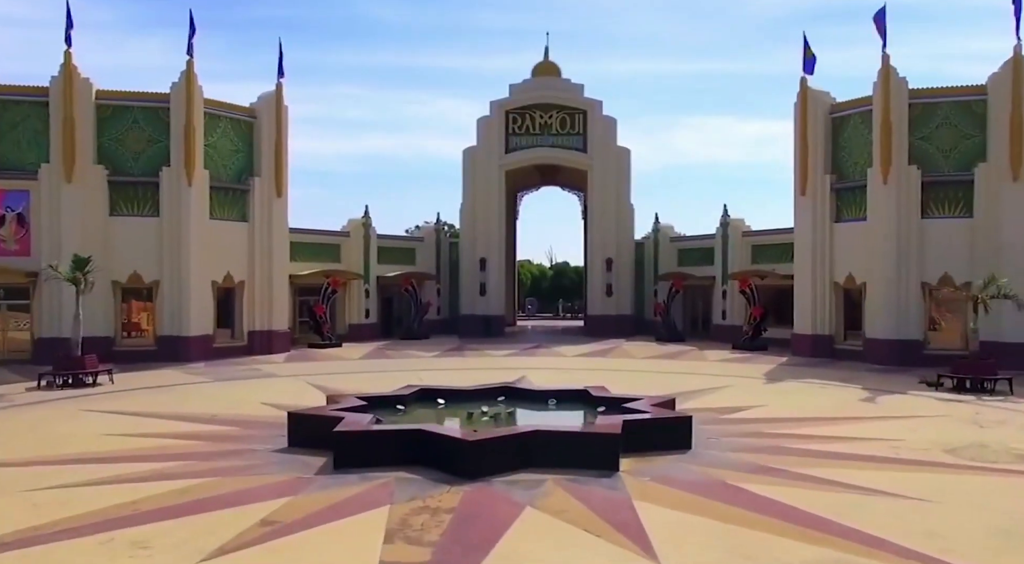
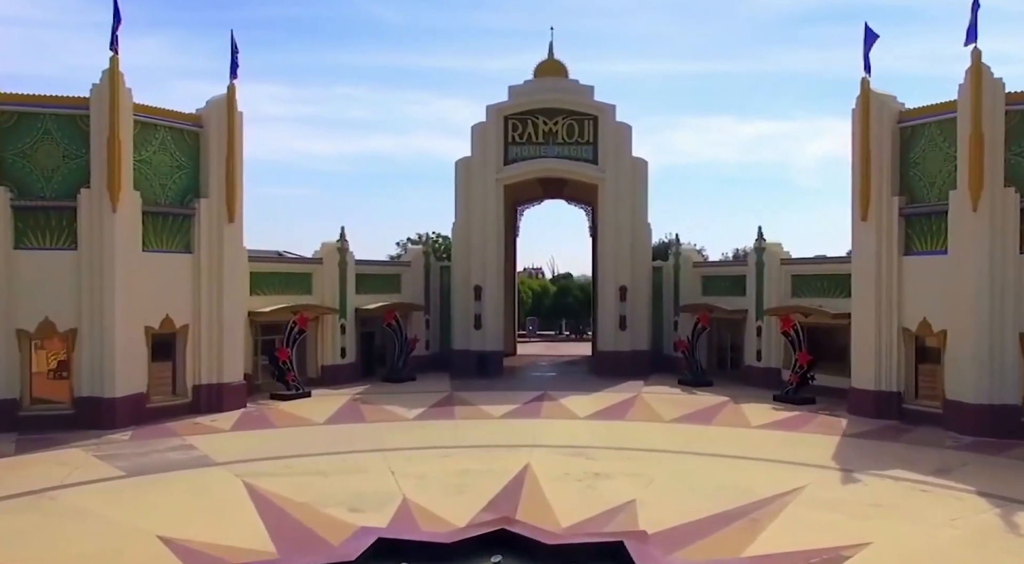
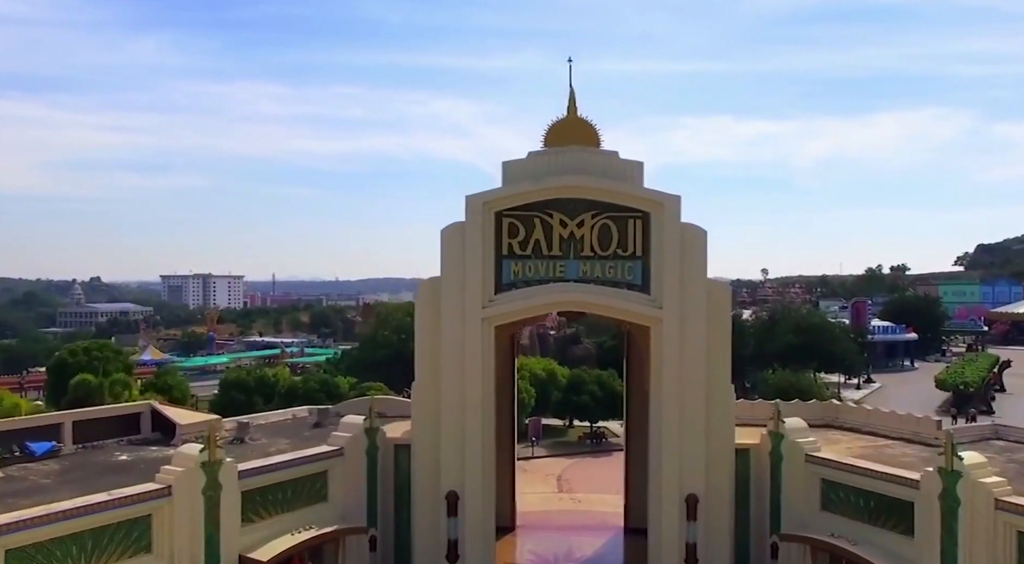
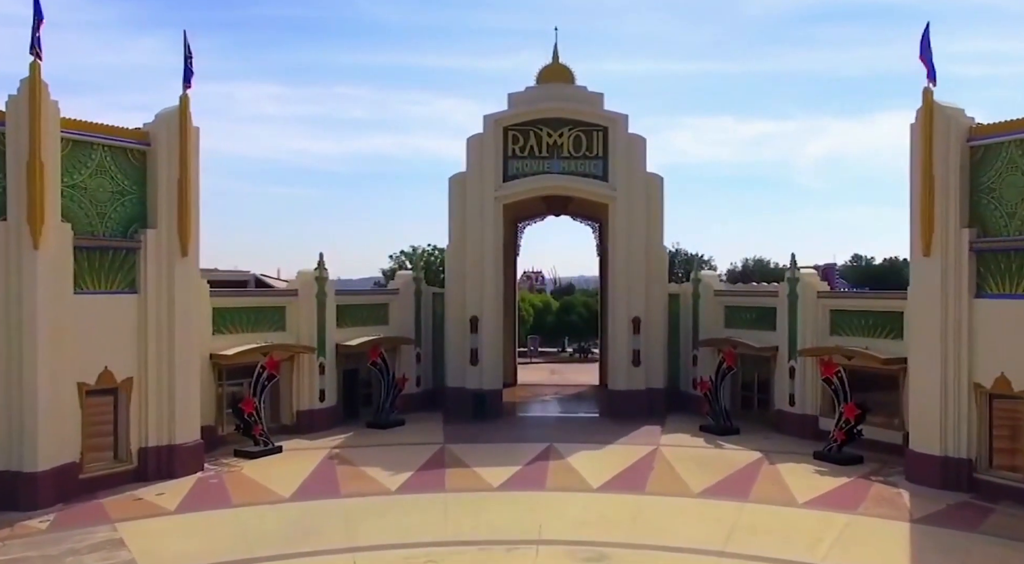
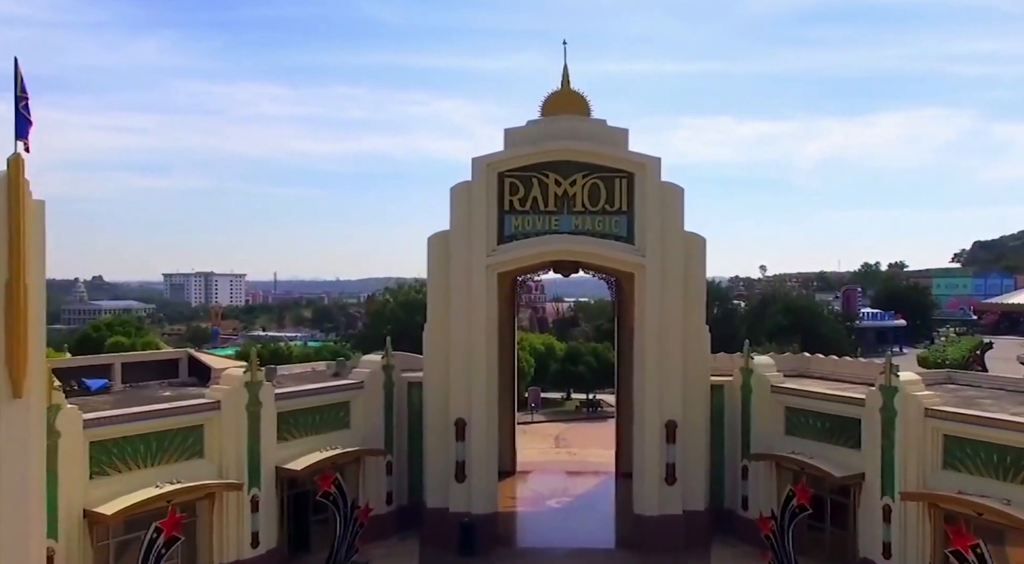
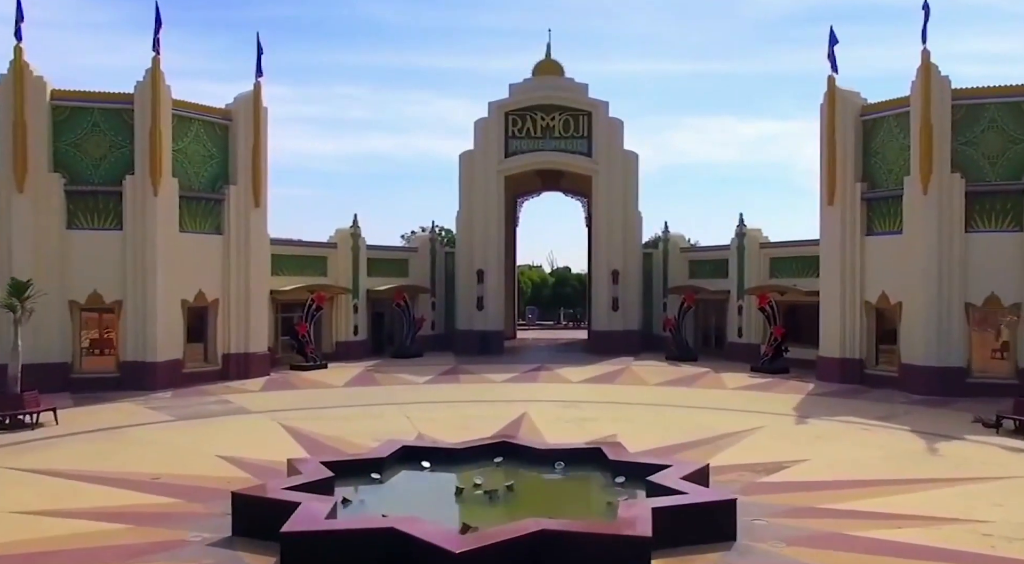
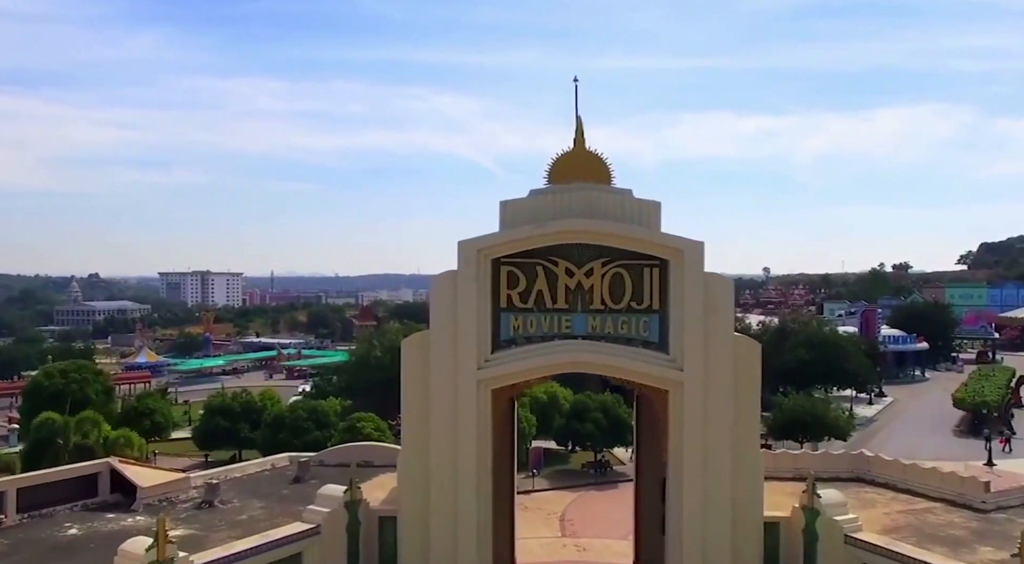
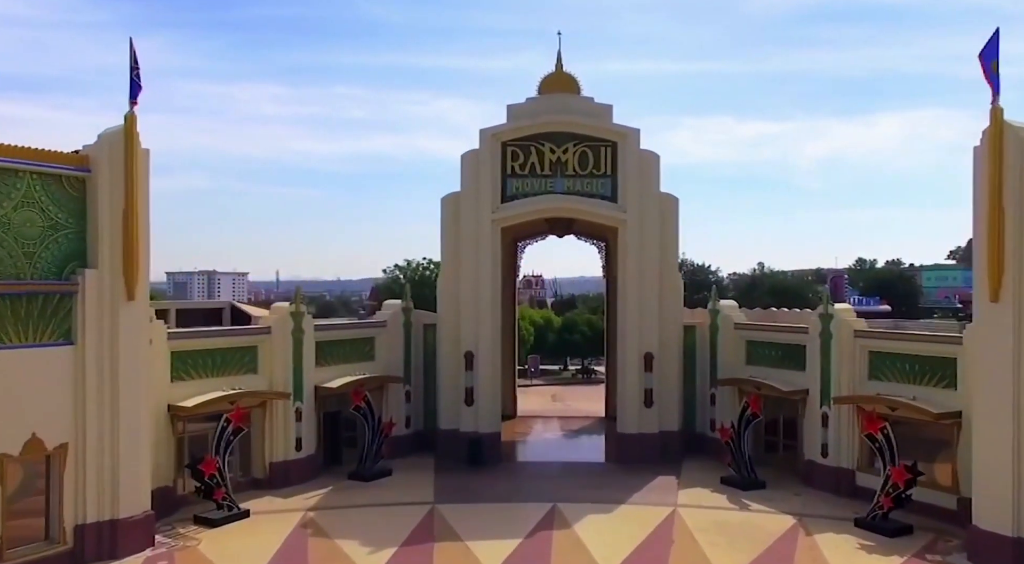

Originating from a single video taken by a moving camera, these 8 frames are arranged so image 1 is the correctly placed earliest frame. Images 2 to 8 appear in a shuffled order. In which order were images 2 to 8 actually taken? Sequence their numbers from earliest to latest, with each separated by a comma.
6, 2, 4, 8, 5, 3, 7
